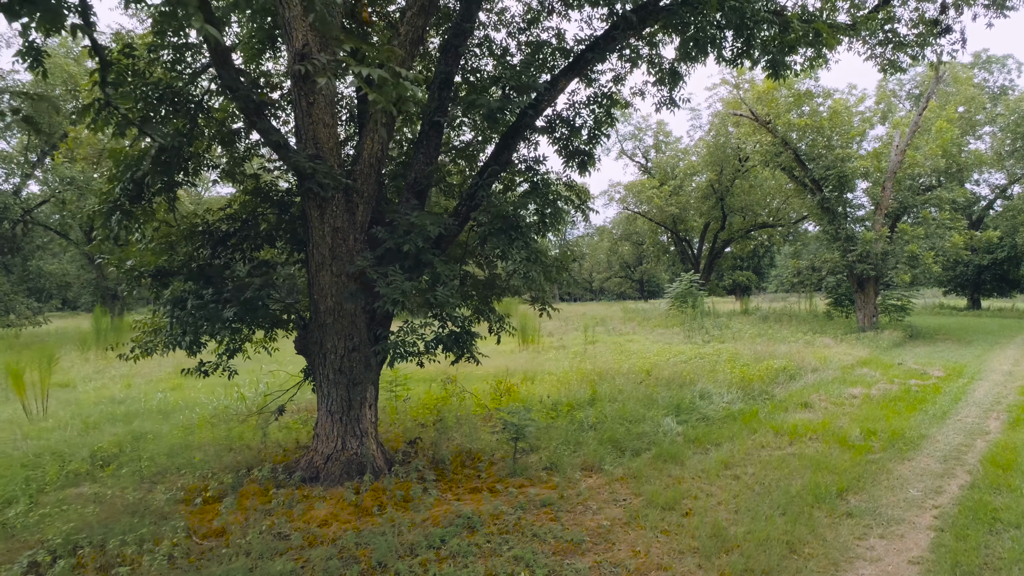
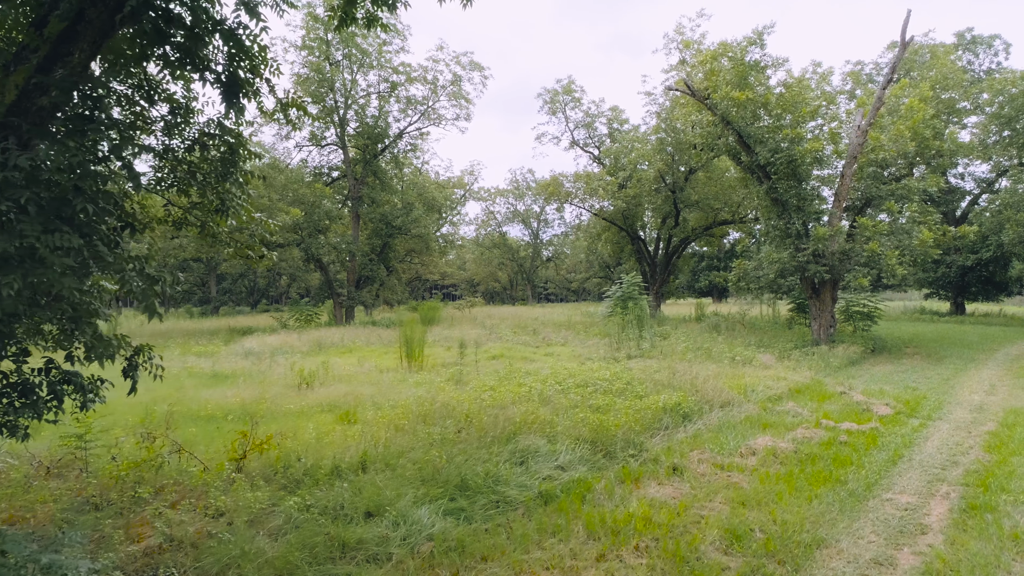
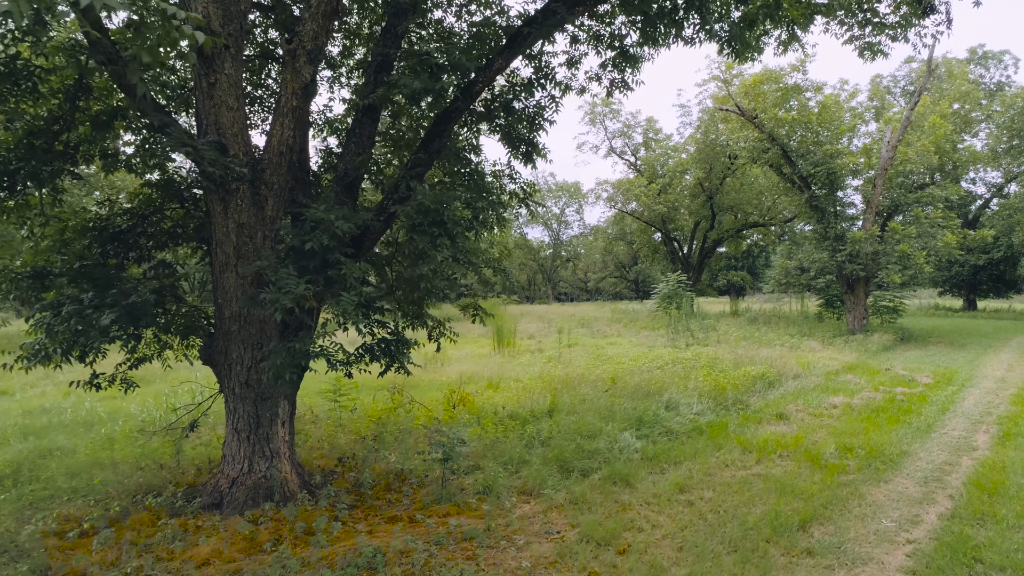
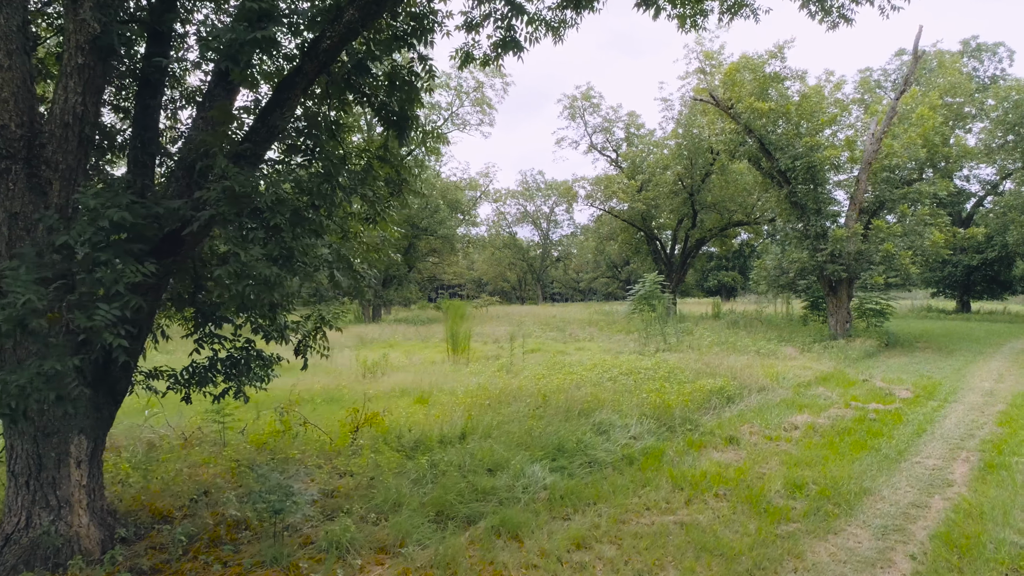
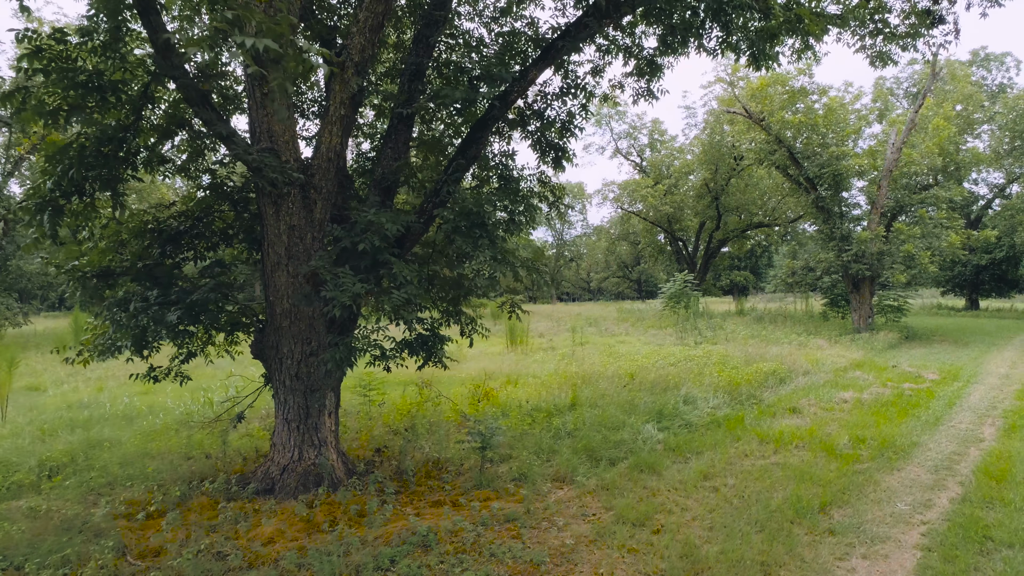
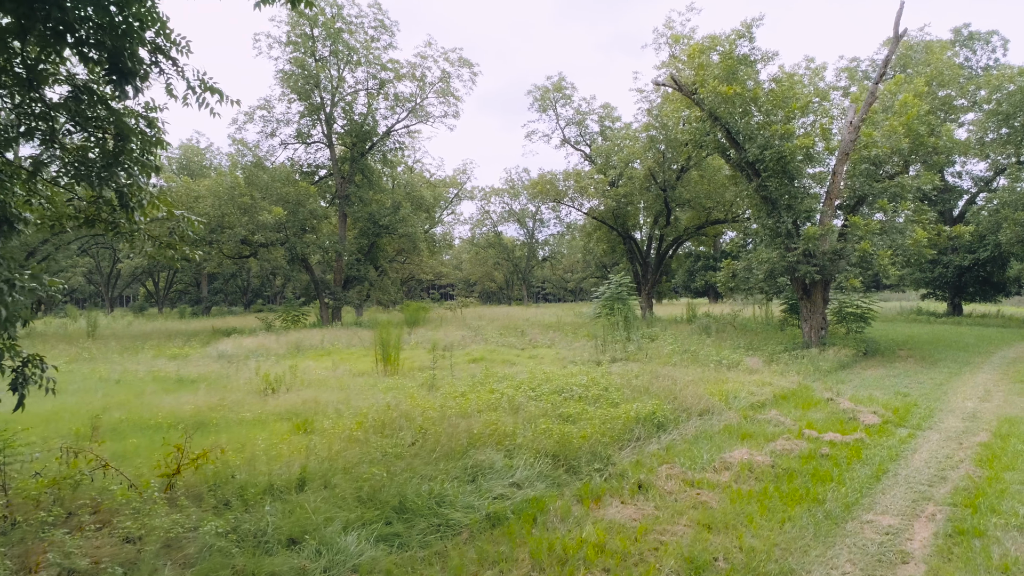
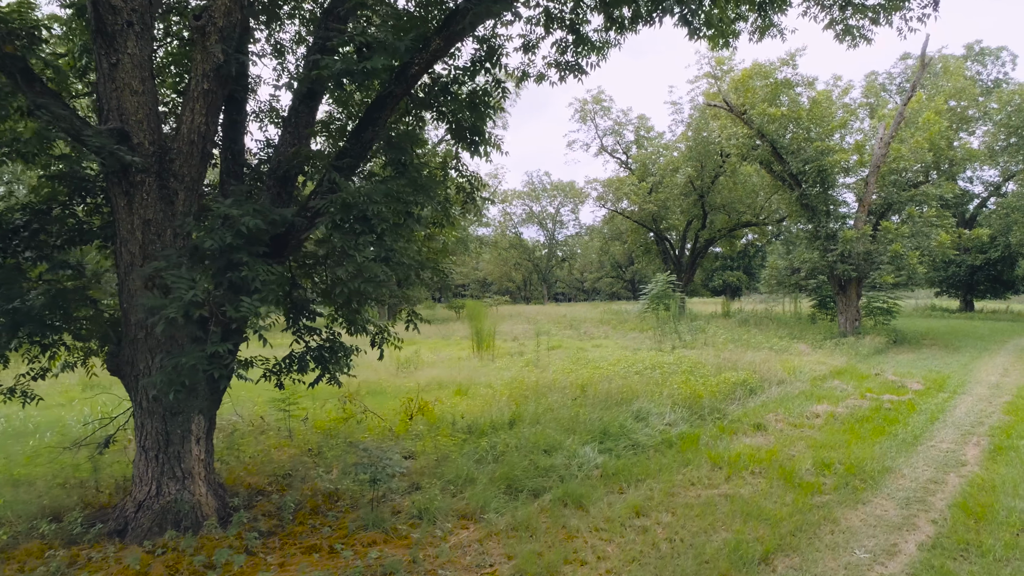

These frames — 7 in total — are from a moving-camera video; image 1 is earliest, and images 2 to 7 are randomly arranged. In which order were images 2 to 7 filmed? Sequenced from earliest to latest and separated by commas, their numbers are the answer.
5, 3, 7, 4, 2, 6
